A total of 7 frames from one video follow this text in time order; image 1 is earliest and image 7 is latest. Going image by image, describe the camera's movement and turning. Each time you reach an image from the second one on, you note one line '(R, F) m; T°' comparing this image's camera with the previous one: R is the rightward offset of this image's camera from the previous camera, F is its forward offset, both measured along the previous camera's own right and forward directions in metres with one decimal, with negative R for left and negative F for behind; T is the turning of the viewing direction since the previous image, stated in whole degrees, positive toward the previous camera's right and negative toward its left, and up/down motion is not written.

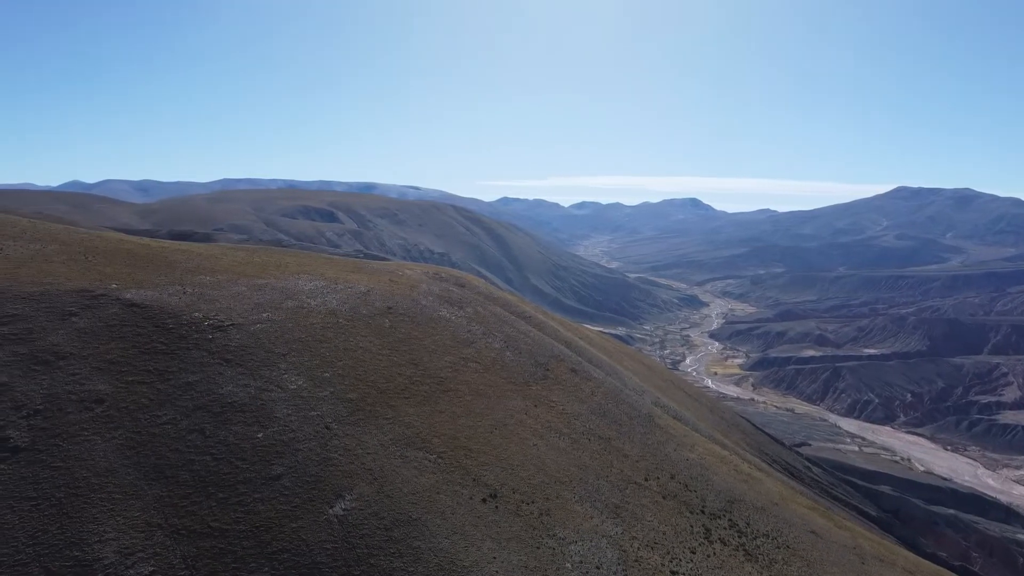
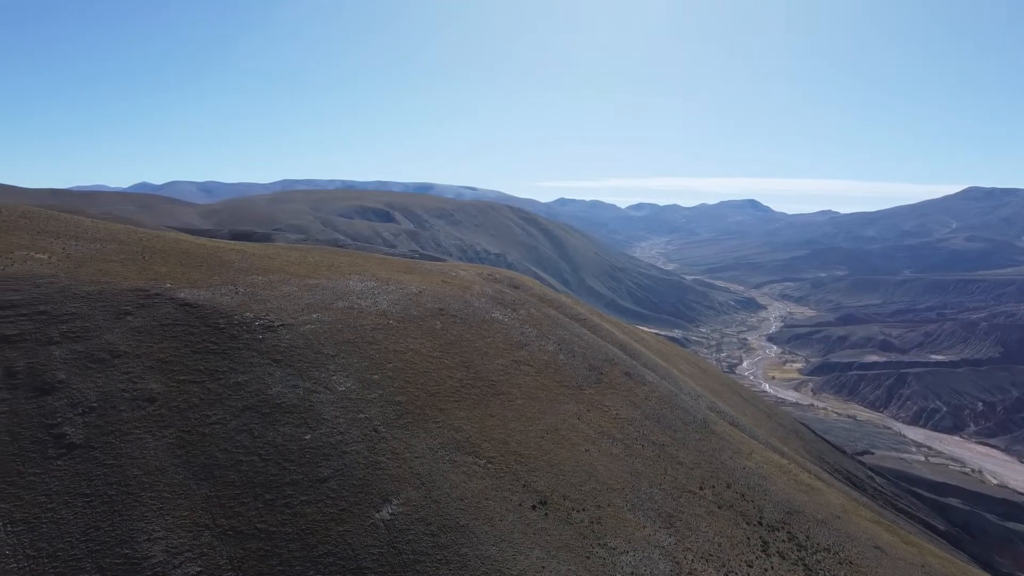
(+0.1, +1.2) m; -5°
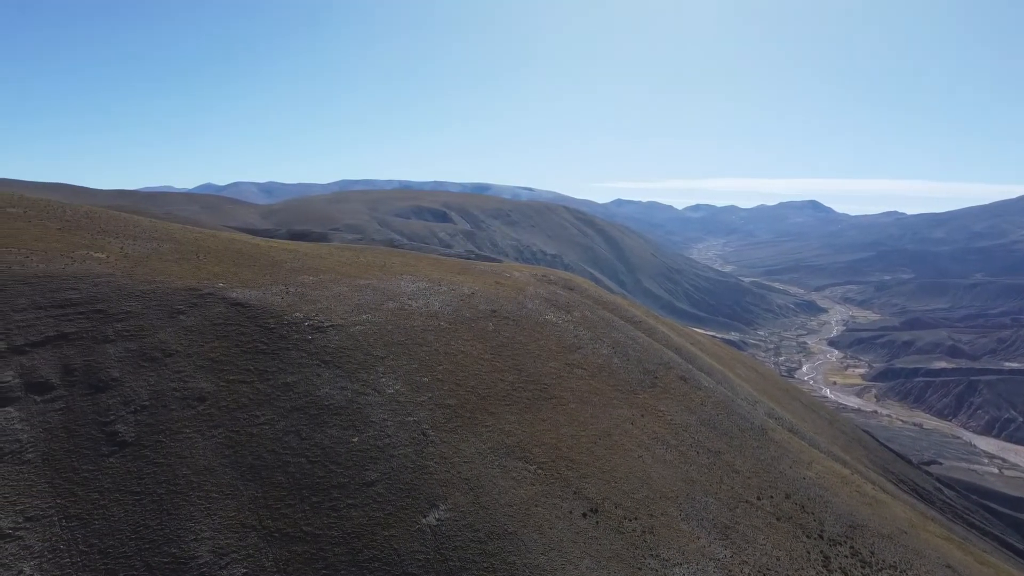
(0.0, +1.1) m; -5°
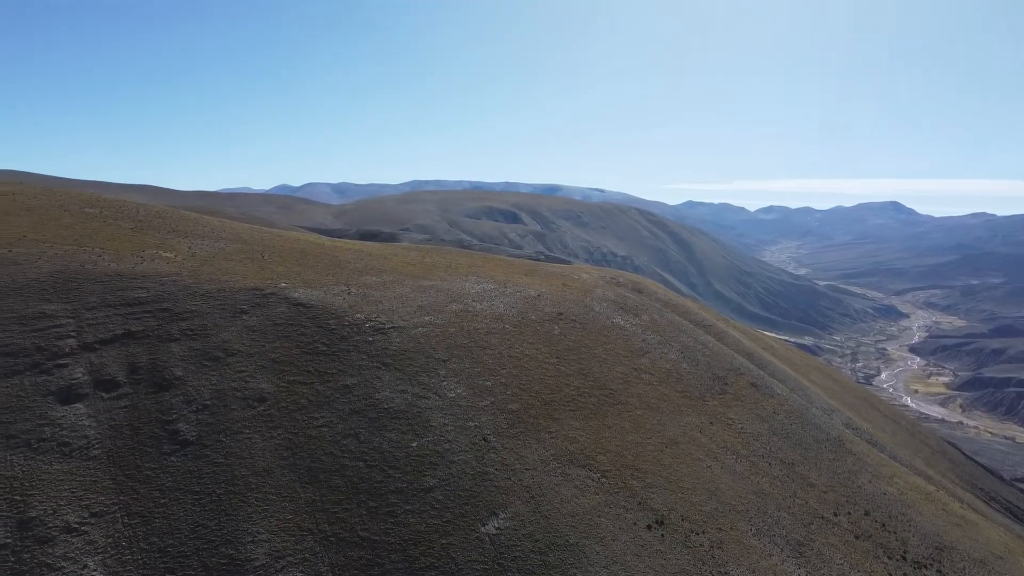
(0.0, +1.3) m; -7°
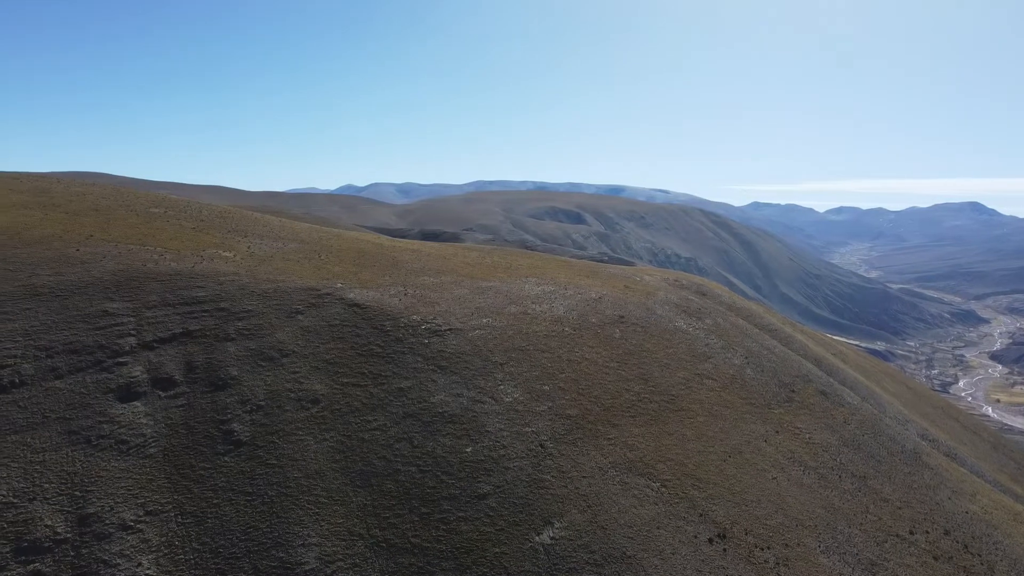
(0.0, +1.0) m; -6°
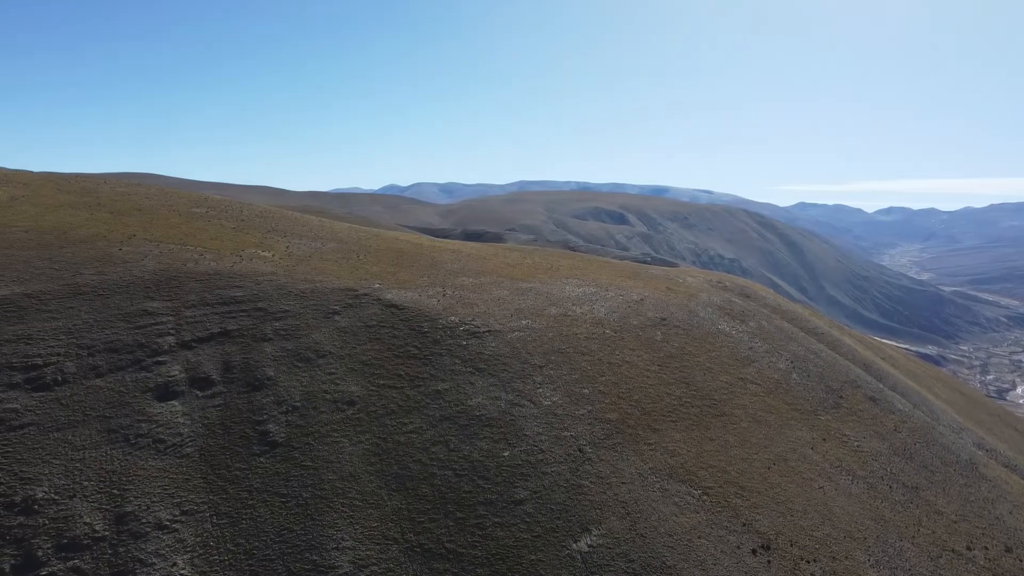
(0.0, +0.7) m; -4°
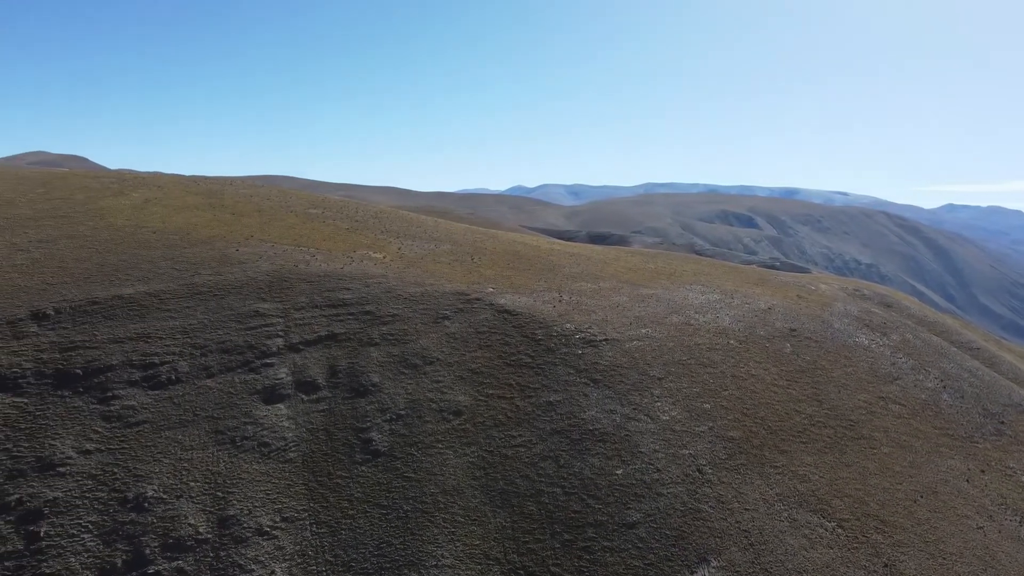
(-0.2, +1.9) m; -12°
